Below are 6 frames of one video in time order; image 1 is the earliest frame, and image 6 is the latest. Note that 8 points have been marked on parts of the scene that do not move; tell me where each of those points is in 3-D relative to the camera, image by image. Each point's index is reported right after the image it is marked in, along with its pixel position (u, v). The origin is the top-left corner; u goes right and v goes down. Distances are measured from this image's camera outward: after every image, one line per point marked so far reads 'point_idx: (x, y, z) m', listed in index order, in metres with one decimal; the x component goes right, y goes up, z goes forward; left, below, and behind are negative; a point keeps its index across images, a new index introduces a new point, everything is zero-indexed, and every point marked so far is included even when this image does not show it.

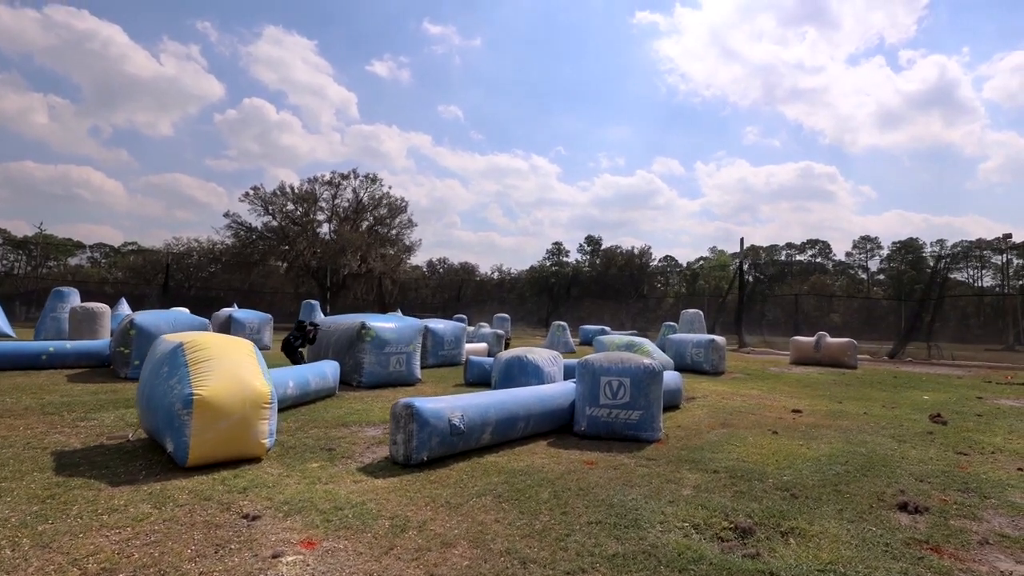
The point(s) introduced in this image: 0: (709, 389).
0: (+2.9, -1.5, +9.5) m
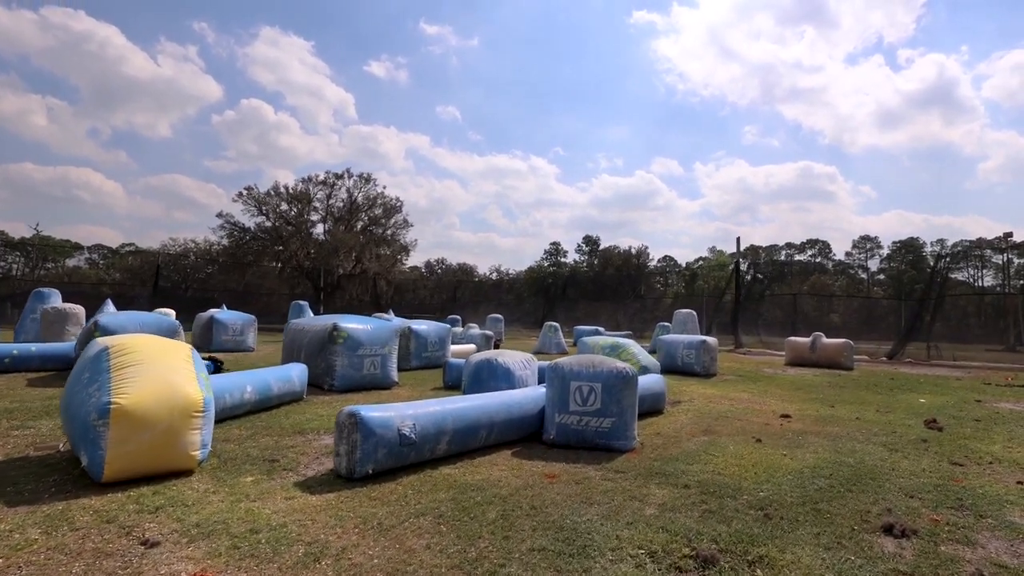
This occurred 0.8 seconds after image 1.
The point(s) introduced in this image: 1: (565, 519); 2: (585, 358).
0: (+2.6, -1.5, +9.1) m
1: (+0.2, -1.1, +3.2) m
2: (+0.6, -0.6, +5.1) m
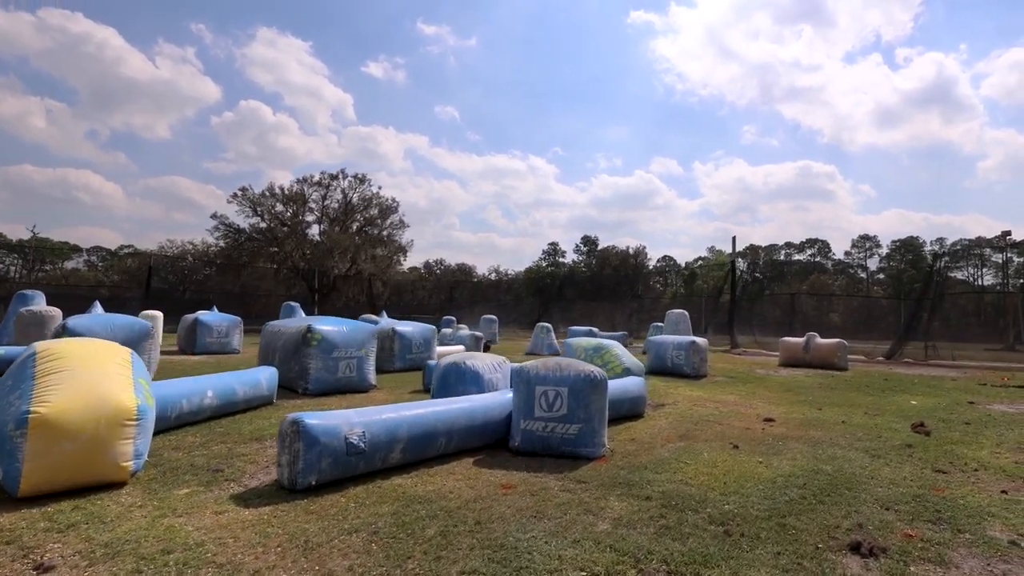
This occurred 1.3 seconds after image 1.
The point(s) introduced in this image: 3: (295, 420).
0: (+2.3, -1.5, +8.9) m
1: (0.0, -1.1, +3.0) m
2: (+0.3, -0.5, +4.9) m
3: (-1.2, -0.8, +3.8) m
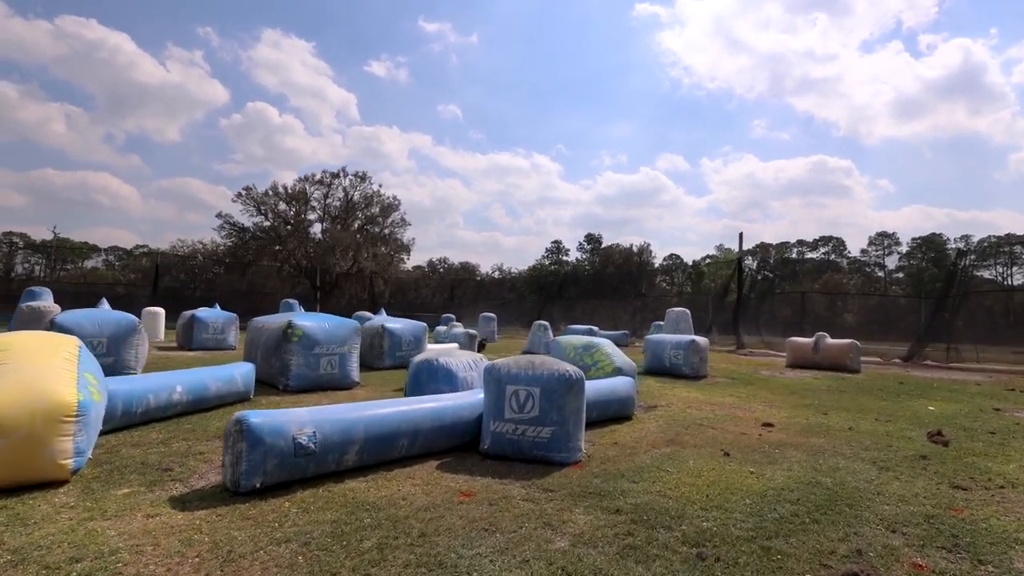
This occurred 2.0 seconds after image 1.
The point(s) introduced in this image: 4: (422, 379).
0: (+2.2, -1.4, +8.4) m
1: (-0.2, -1.1, +2.6) m
2: (+0.1, -0.5, +4.5) m
3: (-1.5, -0.7, +3.4) m
4: (-0.7, -0.7, +5.3) m
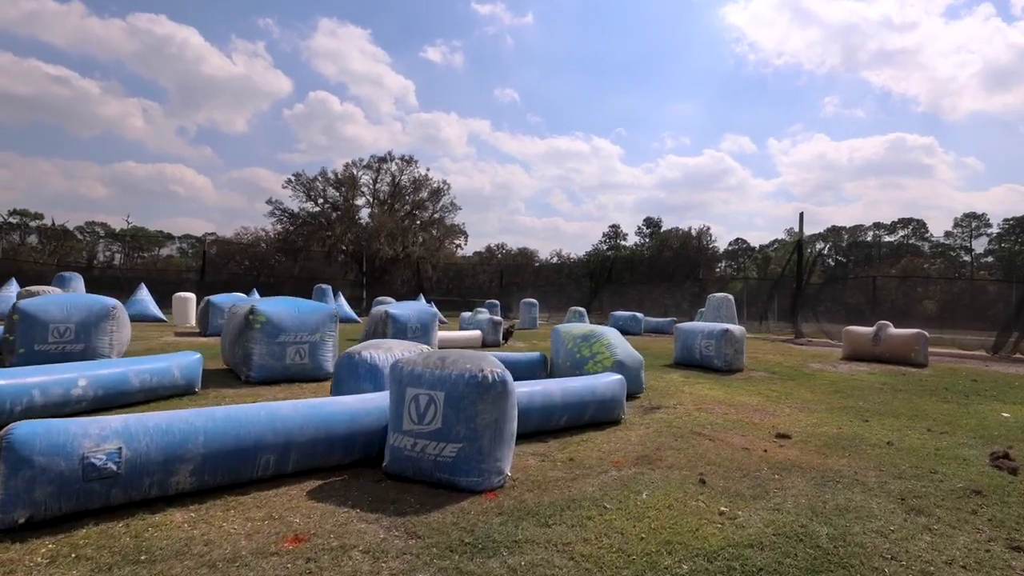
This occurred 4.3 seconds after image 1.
0: (+2.0, -1.2, +7.3) m
1: (-0.9, -1.0, +1.7) m
2: (-0.4, -0.4, +3.5) m
3: (-2.0, -0.6, +2.6) m
4: (-1.1, -0.6, +4.4) m
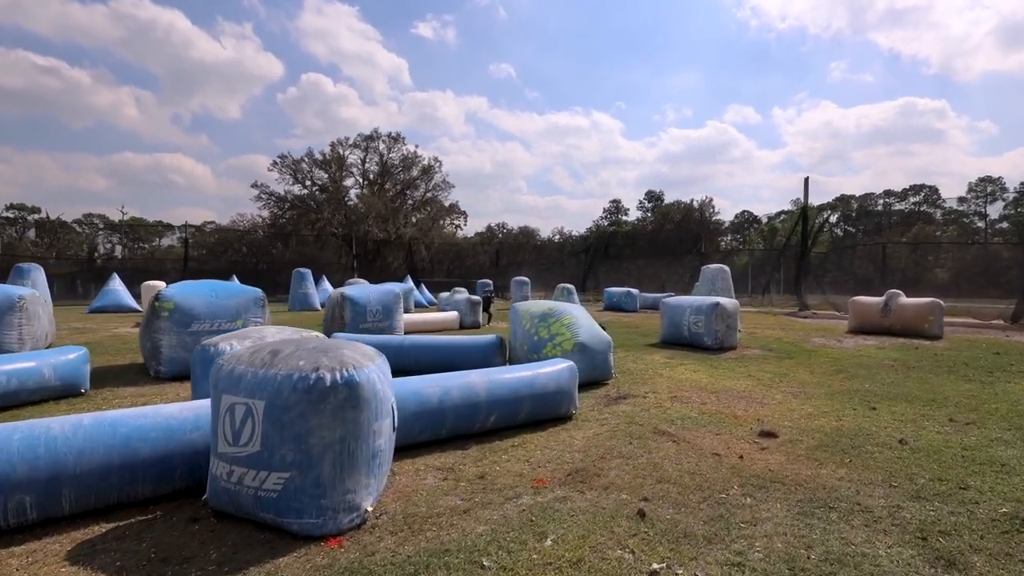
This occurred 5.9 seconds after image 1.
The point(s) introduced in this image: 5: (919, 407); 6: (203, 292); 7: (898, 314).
0: (+1.6, -0.9, +6.3) m
1: (-1.5, -0.9, +0.7) m
2: (-0.9, -0.2, +2.5) m
3: (-2.6, -0.5, +1.6) m
4: (-1.7, -0.5, +3.5) m
5: (+3.0, -0.8, +4.8) m
6: (-3.0, 0.0, +6.5) m
7: (+5.8, -0.4, +9.8) m
